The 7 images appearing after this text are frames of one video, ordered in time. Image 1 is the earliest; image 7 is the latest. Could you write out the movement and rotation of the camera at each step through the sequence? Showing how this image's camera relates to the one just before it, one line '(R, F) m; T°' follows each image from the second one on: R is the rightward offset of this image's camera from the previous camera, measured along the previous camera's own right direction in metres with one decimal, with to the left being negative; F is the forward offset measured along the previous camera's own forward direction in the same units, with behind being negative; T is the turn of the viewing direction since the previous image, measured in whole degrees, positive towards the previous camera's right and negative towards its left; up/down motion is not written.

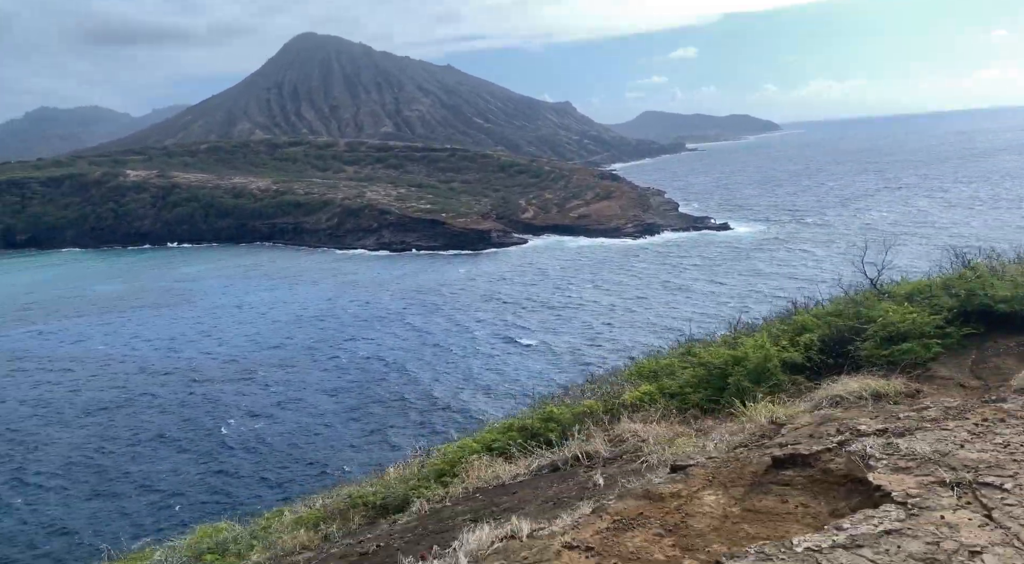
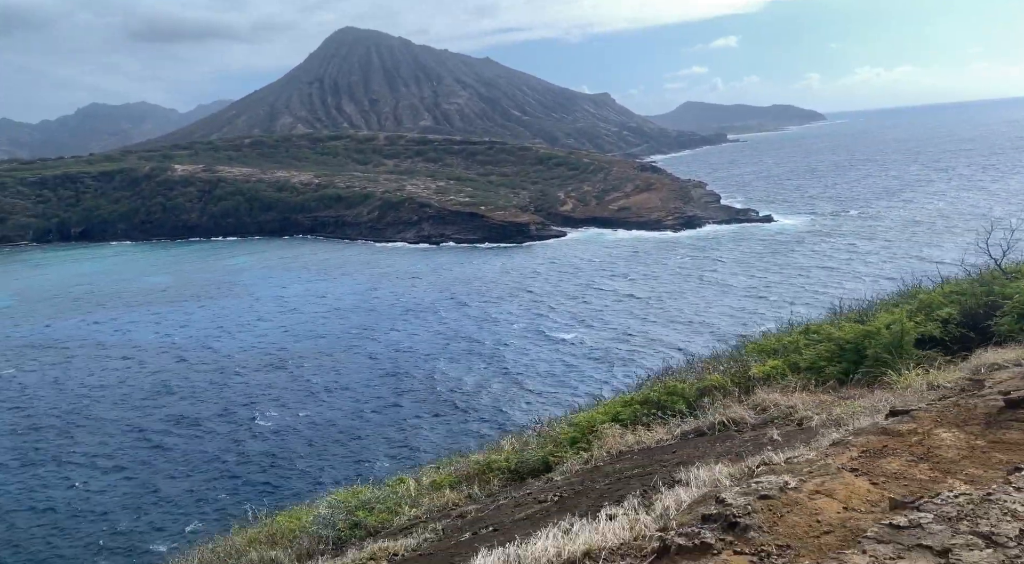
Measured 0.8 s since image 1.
(-0.4, -0.2) m; -3°
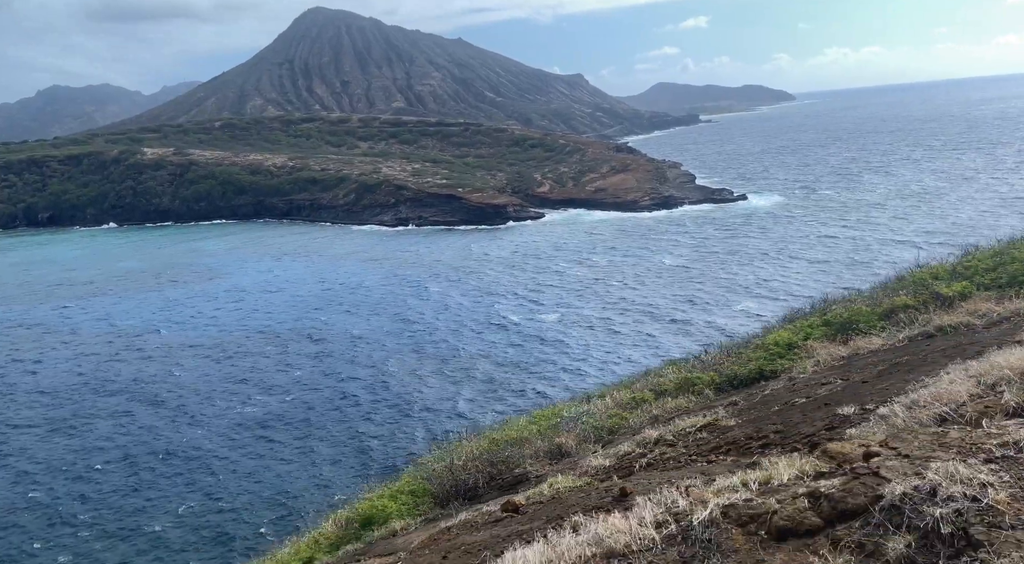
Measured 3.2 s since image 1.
(-1.2, -0.4) m; +2°
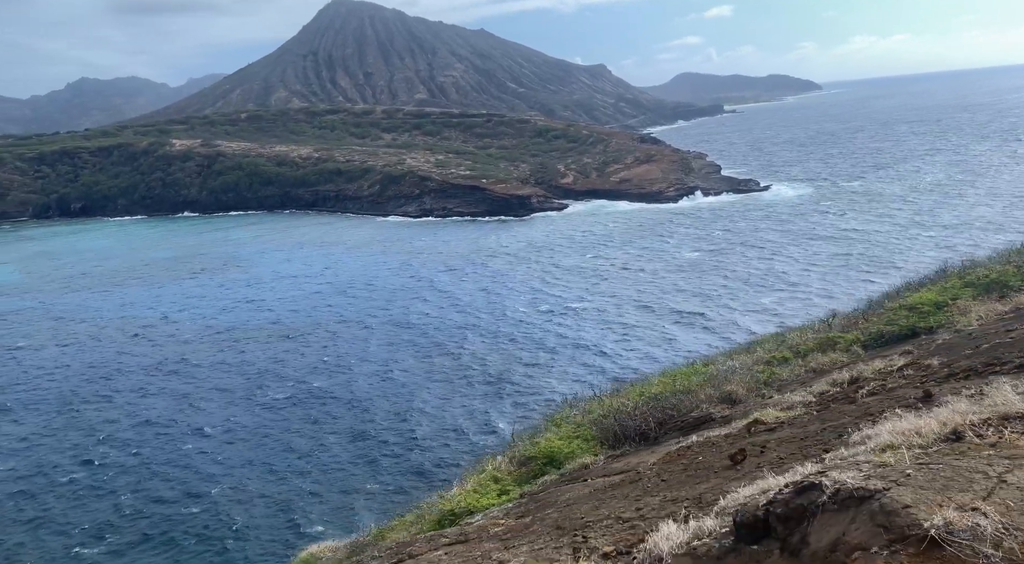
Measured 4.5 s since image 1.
(-0.8, -0.3) m; -2°
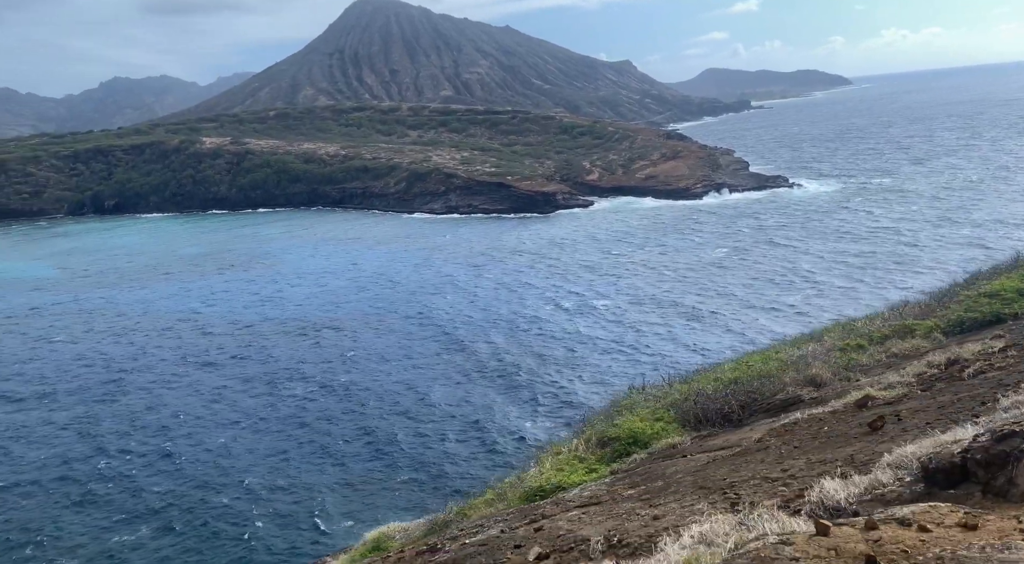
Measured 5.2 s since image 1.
(-0.4, -0.3) m; -2°
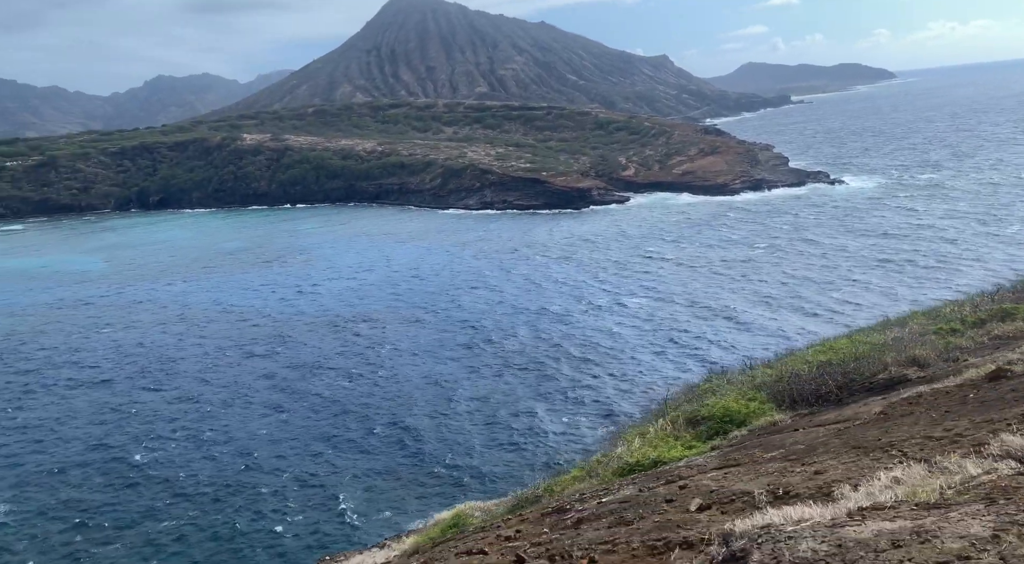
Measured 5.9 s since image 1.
(-0.4, -0.5) m; -2°
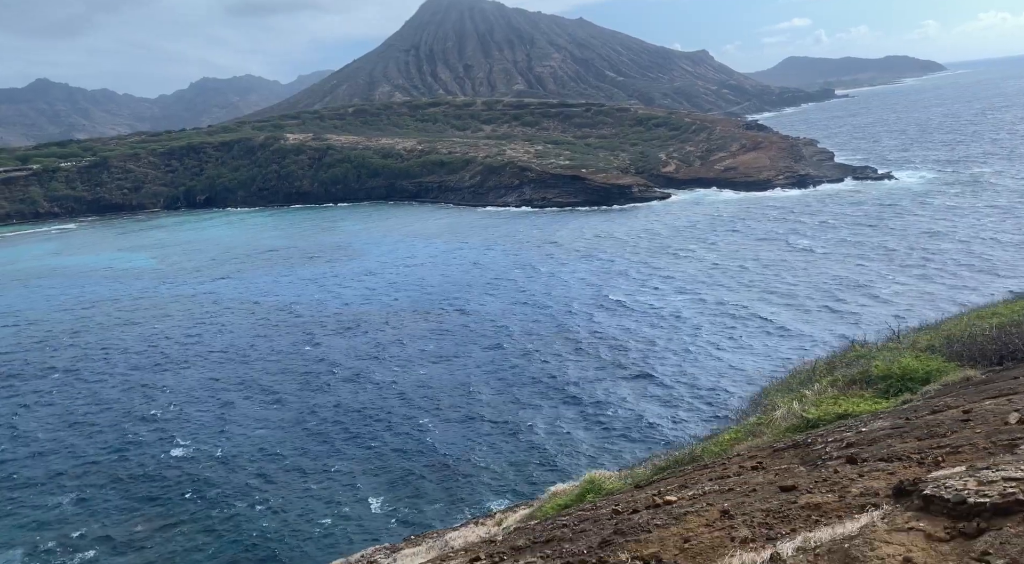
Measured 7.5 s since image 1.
(-0.8, +0.2) m; -3°
